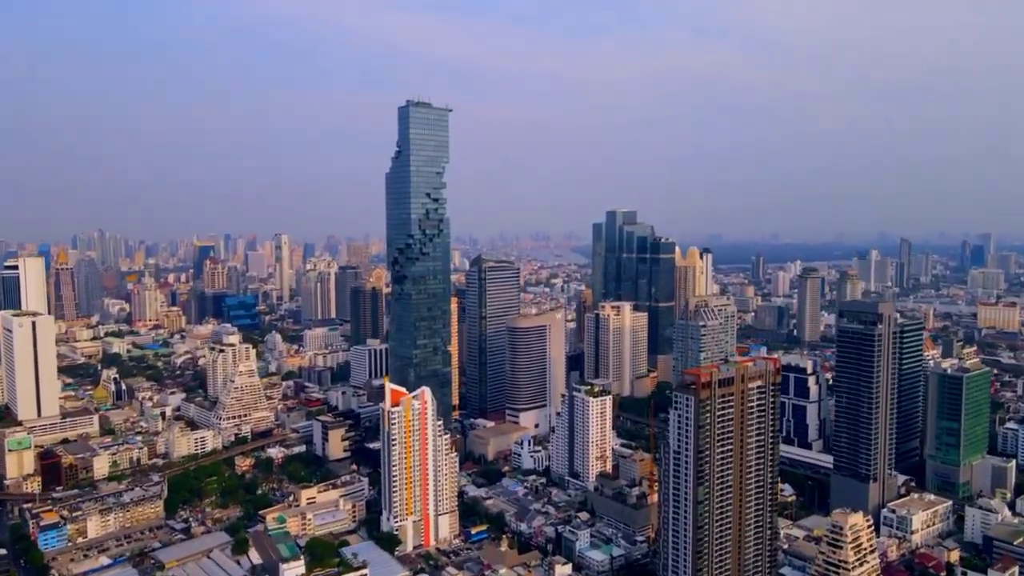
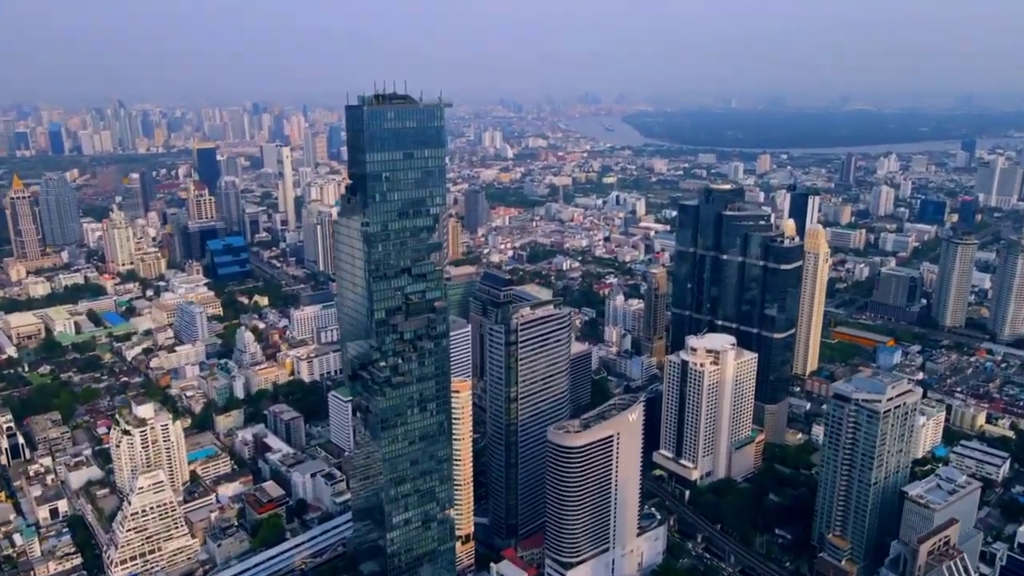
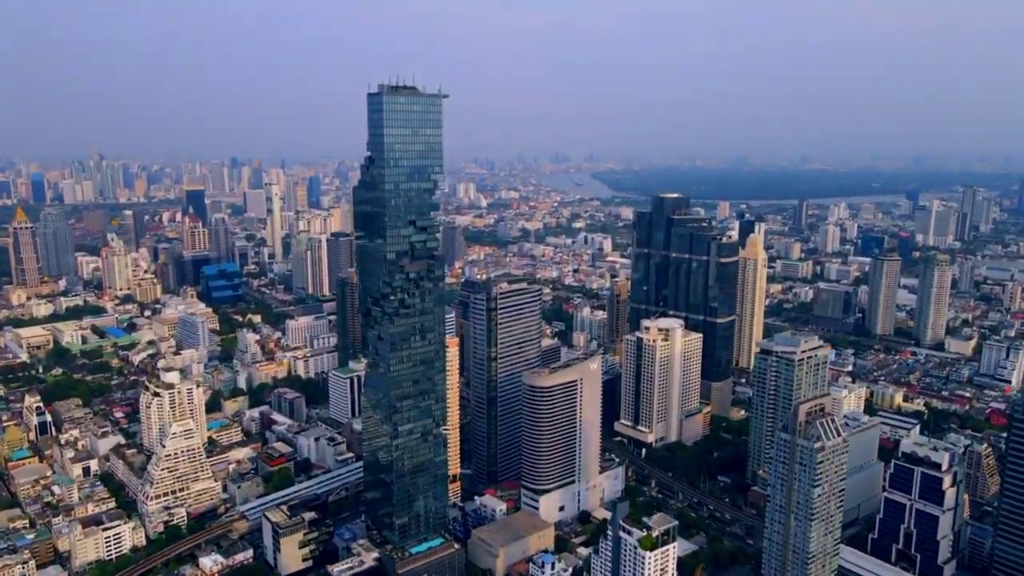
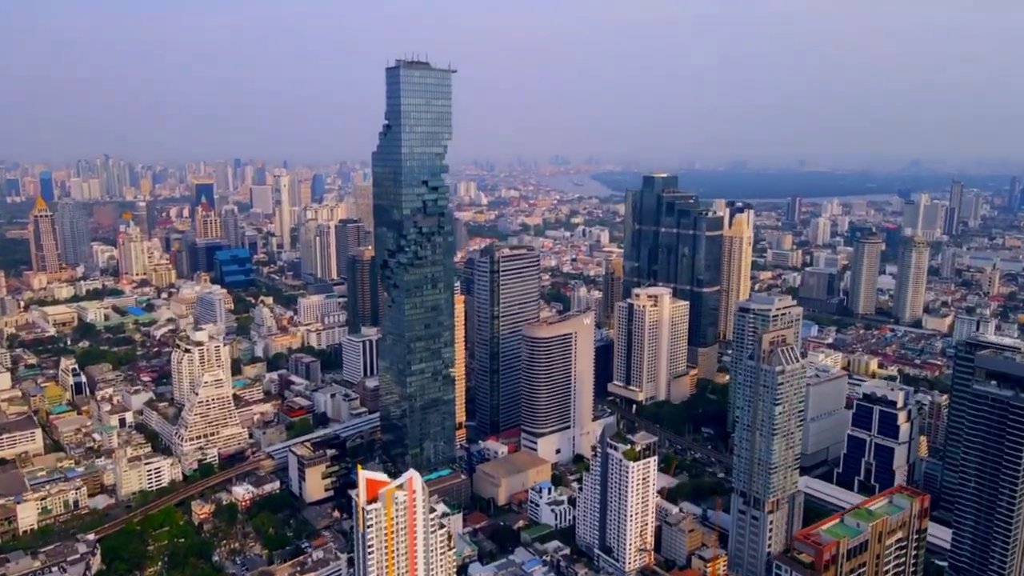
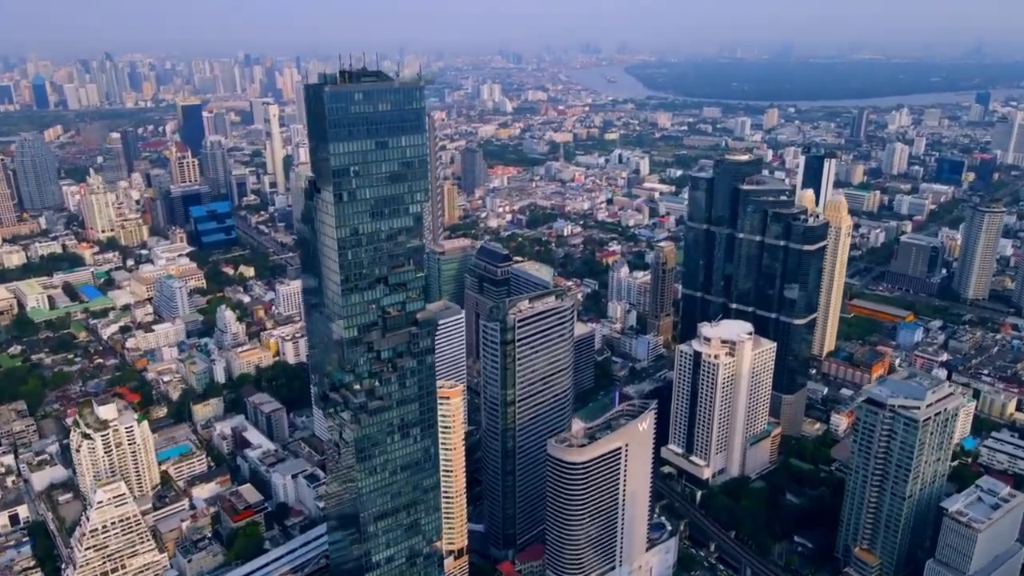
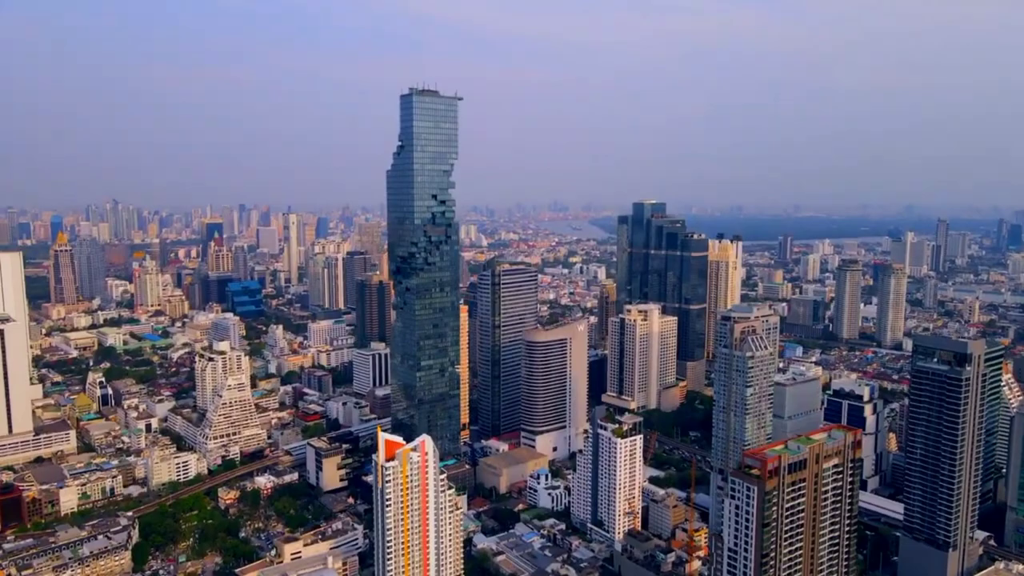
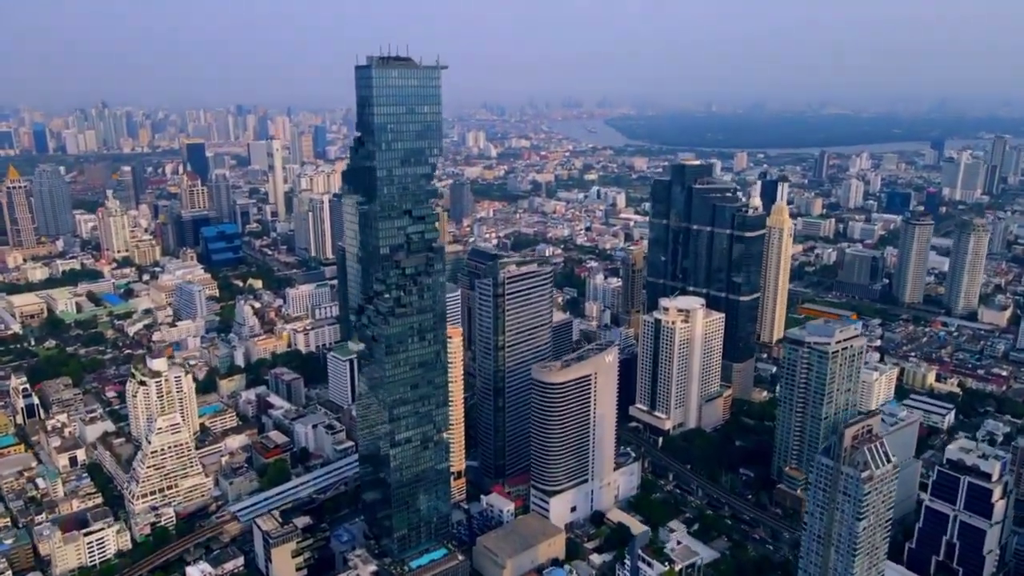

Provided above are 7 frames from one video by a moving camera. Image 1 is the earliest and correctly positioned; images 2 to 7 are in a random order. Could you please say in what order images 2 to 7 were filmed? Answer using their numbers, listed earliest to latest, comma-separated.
6, 4, 3, 7, 2, 5
